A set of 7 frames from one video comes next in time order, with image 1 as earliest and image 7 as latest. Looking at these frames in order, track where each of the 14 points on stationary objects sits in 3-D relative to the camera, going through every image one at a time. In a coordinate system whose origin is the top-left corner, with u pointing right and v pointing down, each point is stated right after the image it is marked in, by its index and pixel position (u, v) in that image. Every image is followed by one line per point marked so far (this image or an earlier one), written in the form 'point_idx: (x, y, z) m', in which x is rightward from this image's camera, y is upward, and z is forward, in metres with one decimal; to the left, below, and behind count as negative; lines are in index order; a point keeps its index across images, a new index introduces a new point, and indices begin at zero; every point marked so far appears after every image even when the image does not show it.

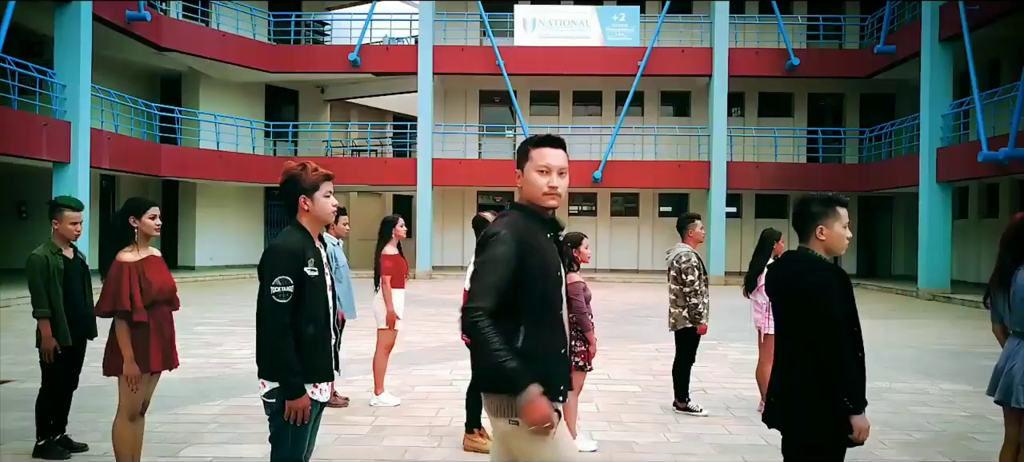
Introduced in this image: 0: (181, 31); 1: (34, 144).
0: (-6.2, +3.8, +18.9) m
1: (-6.3, +1.2, +13.3) m
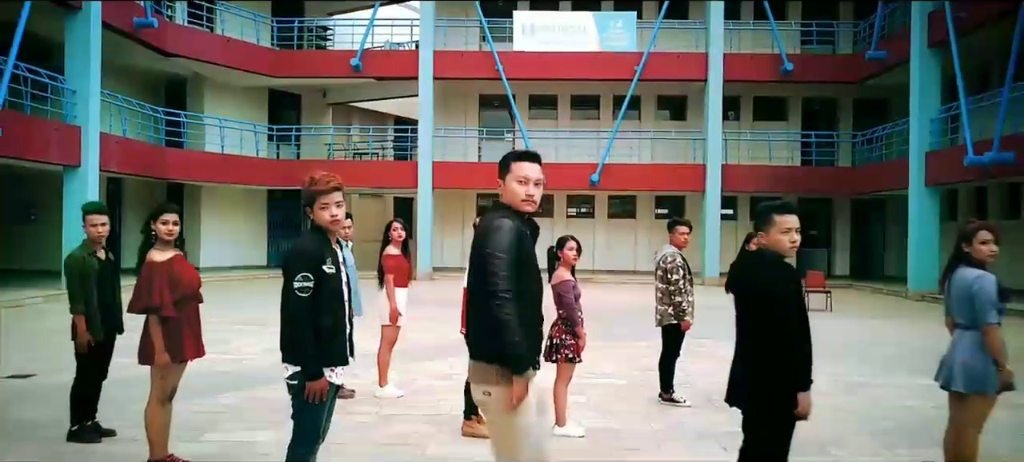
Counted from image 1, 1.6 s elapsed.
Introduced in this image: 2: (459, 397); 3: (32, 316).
0: (-6.2, +3.7, +19.3) m
1: (-6.4, +1.1, +13.7) m
2: (-0.3, -1.0, +6.3) m
3: (-6.0, -1.1, +12.5) m
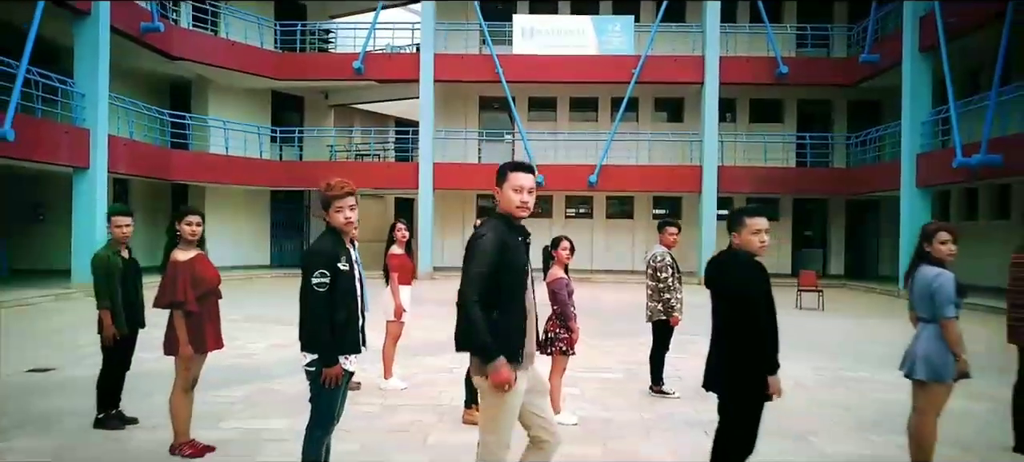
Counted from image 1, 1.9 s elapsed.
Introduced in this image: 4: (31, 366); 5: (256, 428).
0: (-6.2, +3.7, +19.6) m
1: (-6.4, +1.1, +14.0) m
2: (-0.3, -1.0, +6.6) m
3: (-6.0, -1.1, +12.9) m
4: (-4.0, -1.1, +8.3) m
5: (-1.3, -1.0, +5.3) m
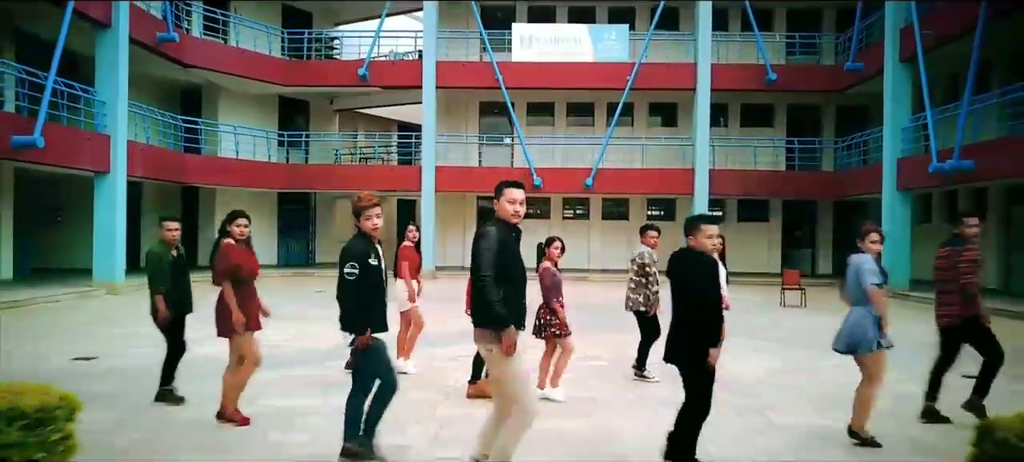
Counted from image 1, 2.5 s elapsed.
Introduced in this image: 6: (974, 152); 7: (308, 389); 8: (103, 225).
0: (-6.3, +3.7, +20.4) m
1: (-6.4, +1.1, +14.8) m
2: (-0.4, -1.1, +7.4) m
3: (-6.0, -1.1, +13.7) m
4: (-4.0, -1.1, +9.1) m
5: (-1.4, -1.1, +6.1) m
6: (+6.8, +1.1, +14.7) m
7: (-1.4, -1.1, +6.8) m
8: (-6.4, +0.1, +15.9) m
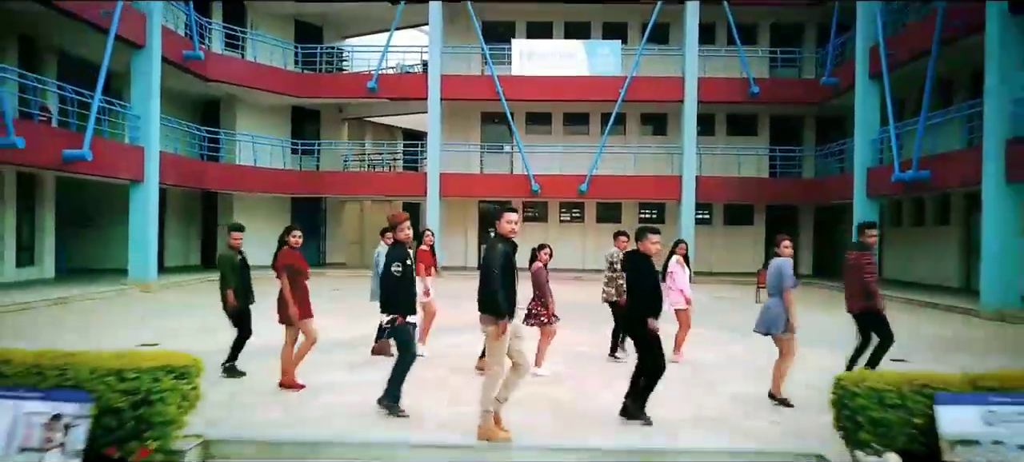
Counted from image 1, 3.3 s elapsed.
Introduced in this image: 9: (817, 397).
0: (-6.3, +3.6, +21.9) m
1: (-6.4, +1.0, +16.3) m
2: (-0.4, -1.1, +8.9) m
3: (-6.0, -1.1, +15.2) m
4: (-4.0, -1.2, +10.6) m
5: (-1.4, -1.1, +7.6) m
6: (+6.7, +1.1, +16.2) m
7: (-1.4, -1.1, +8.3) m
8: (-6.5, 0.0, +17.3) m
9: (+2.2, -1.2, +7.2) m
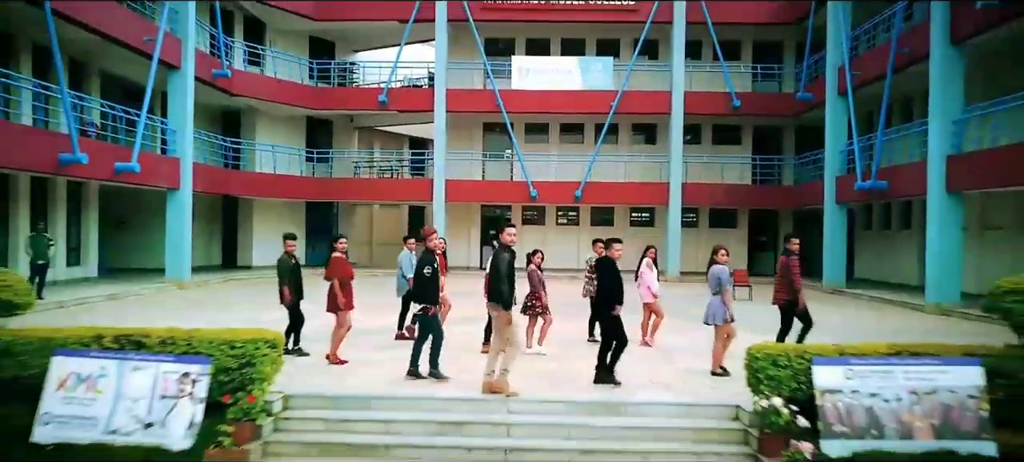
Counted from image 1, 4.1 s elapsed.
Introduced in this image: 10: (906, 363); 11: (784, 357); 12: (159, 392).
0: (-6.3, +3.6, +23.7) m
1: (-6.4, +1.0, +18.1) m
2: (-0.4, -1.2, +10.7) m
3: (-6.0, -1.2, +17.0) m
4: (-4.0, -1.3, +12.4) m
5: (-1.4, -1.2, +9.4) m
6: (+6.7, +1.0, +18.0) m
7: (-1.4, -1.2, +10.1) m
8: (-6.5, 0.0, +19.2) m
9: (+2.2, -1.3, +9.0) m
10: (+2.4, -0.8, +6.2) m
11: (+1.7, -0.8, +6.5) m
12: (-2.2, -1.0, +6.4) m
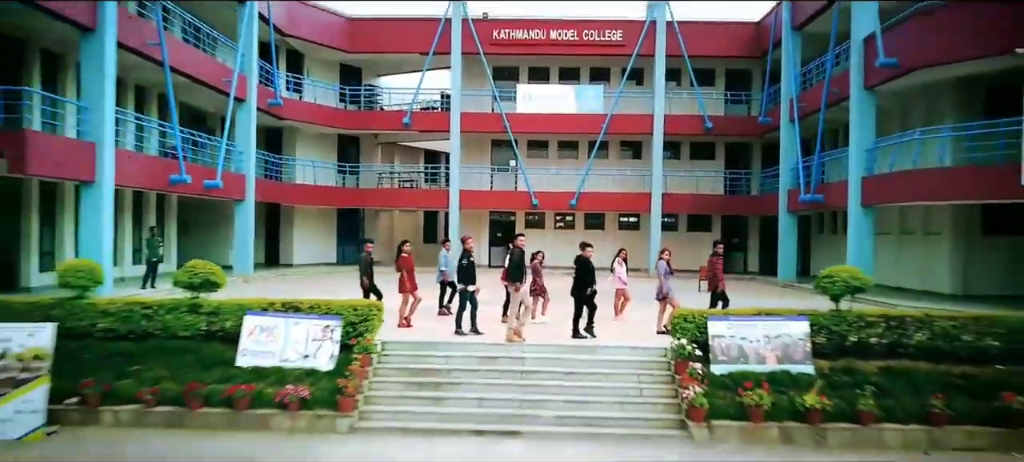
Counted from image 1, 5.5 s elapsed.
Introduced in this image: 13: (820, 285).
0: (-6.1, +3.5, +27.9) m
1: (-6.3, +0.9, +22.3) m
2: (-0.2, -1.3, +14.9) m
3: (-5.9, -1.3, +21.1) m
4: (-3.9, -1.3, +16.6) m
5: (-1.2, -1.3, +13.6) m
6: (+6.9, +0.9, +22.2) m
7: (-1.3, -1.3, +14.3) m
8: (-6.3, -0.1, +23.3) m
9: (+2.3, -1.4, +13.2) m
10: (+2.6, -0.9, +10.3) m
11: (+1.9, -0.9, +10.6) m
12: (-2.1, -1.1, +10.5) m
13: (+3.3, -0.6, +10.7) m
